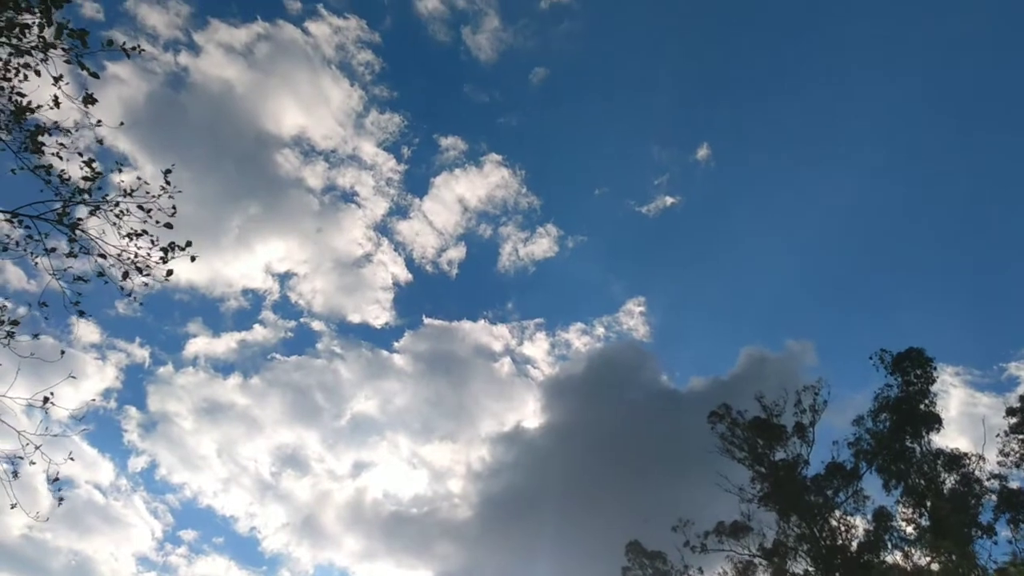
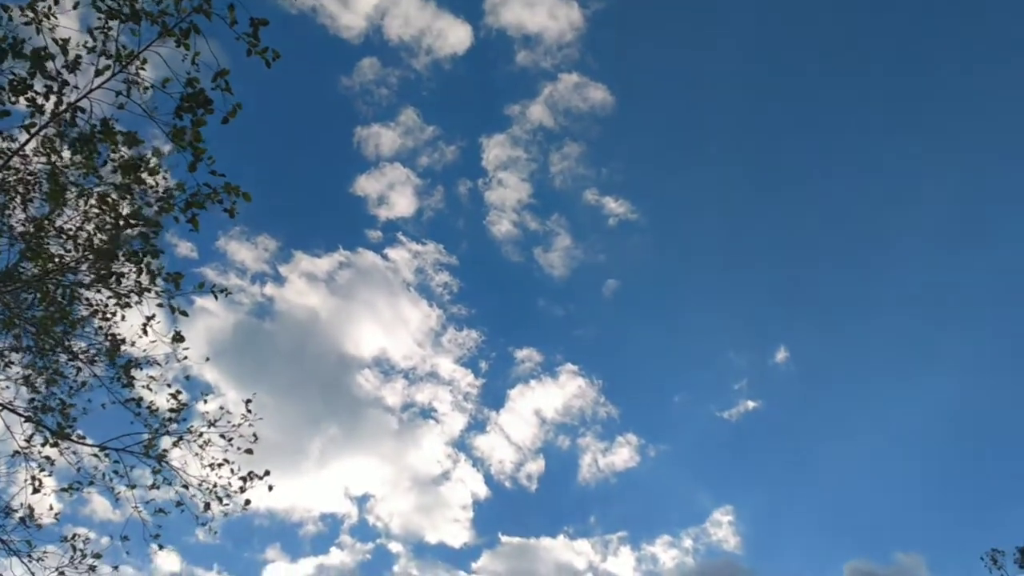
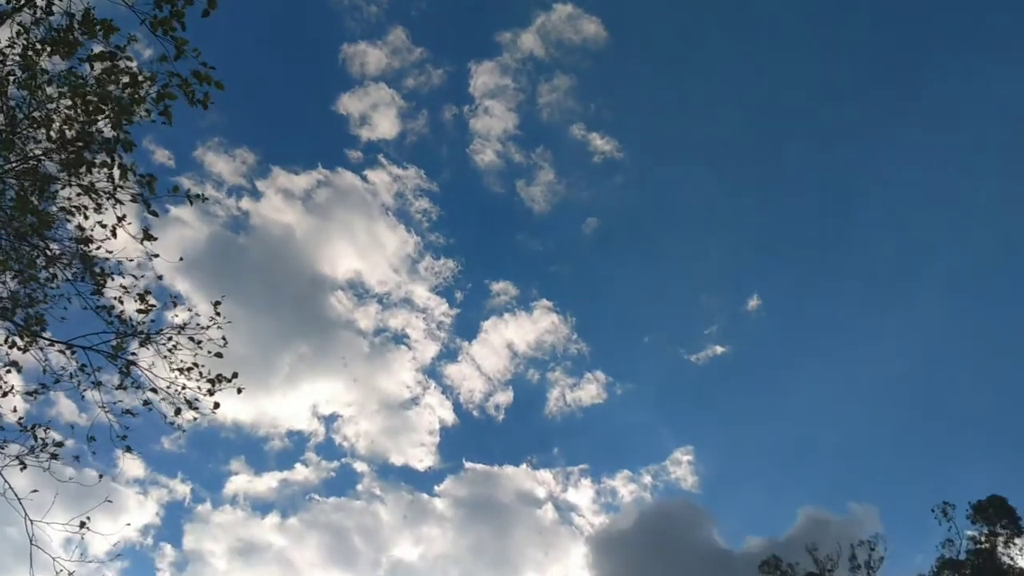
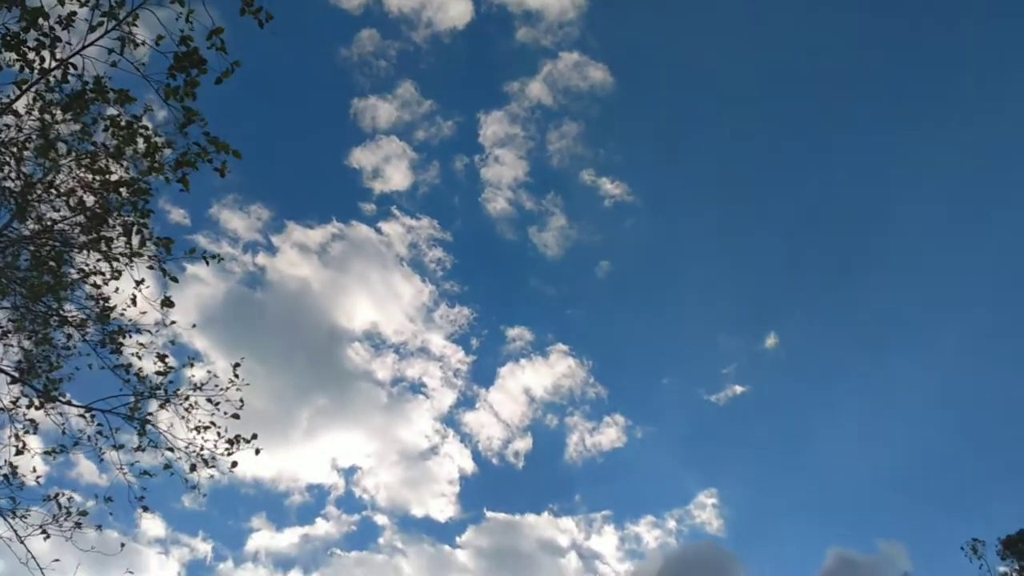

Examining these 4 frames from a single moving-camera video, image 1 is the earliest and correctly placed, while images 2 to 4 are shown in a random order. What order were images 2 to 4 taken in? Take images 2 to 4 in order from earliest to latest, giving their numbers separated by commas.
2, 4, 3
